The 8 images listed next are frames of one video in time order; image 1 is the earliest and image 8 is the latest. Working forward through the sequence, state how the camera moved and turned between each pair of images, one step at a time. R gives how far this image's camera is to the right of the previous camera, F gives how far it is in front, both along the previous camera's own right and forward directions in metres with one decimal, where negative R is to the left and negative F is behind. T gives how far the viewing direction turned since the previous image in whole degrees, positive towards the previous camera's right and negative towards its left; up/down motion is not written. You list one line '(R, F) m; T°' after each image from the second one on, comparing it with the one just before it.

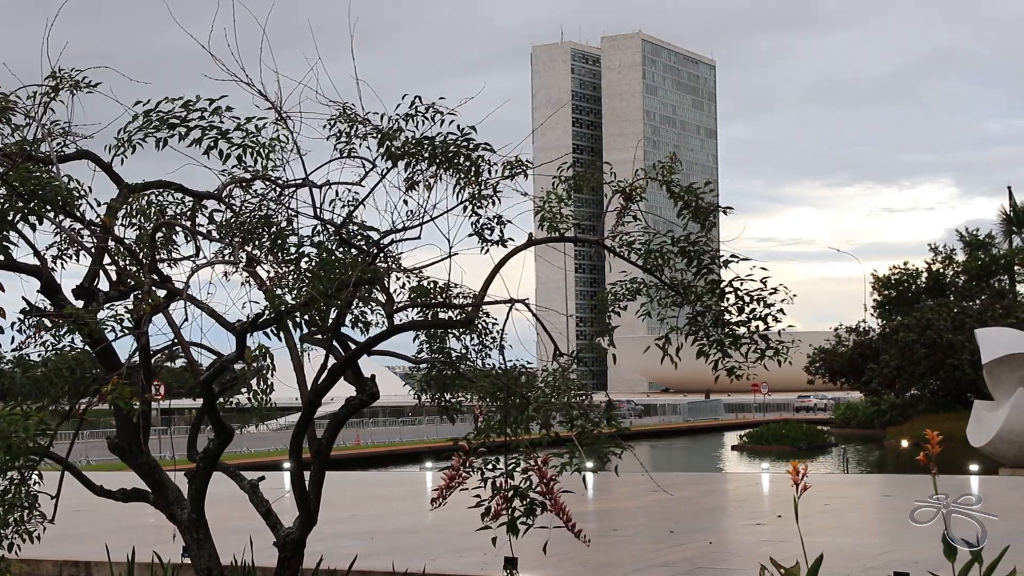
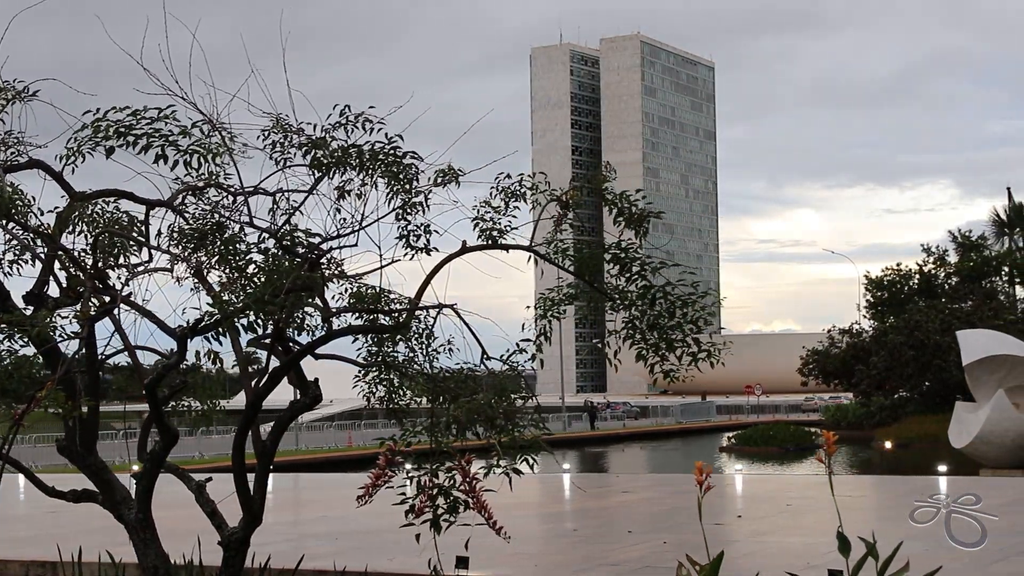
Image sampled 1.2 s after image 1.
(+0.3, -0.2) m; 0°
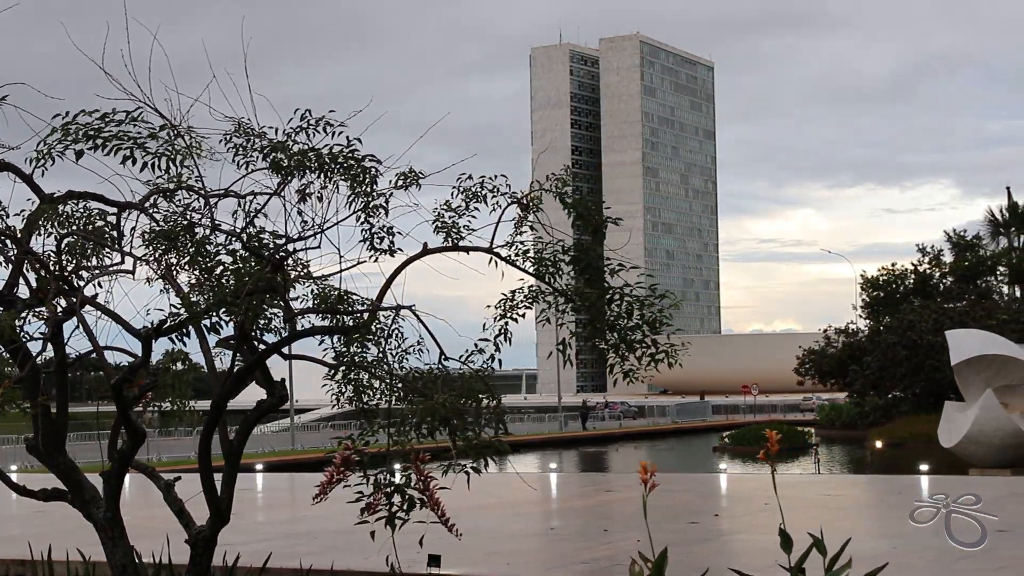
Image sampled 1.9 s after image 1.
(+0.2, -0.1) m; 0°
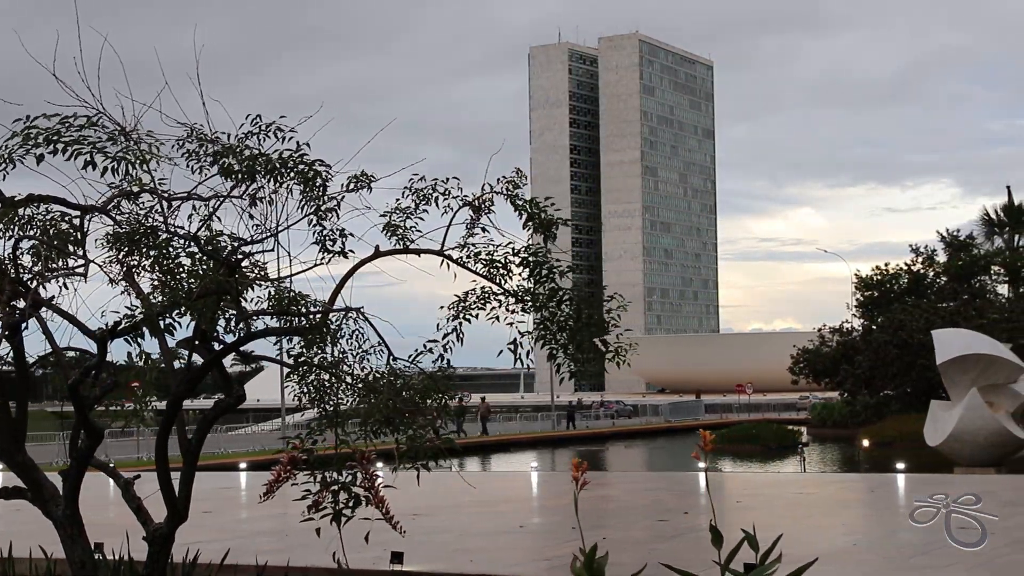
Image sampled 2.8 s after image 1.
(+0.3, -0.1) m; 0°
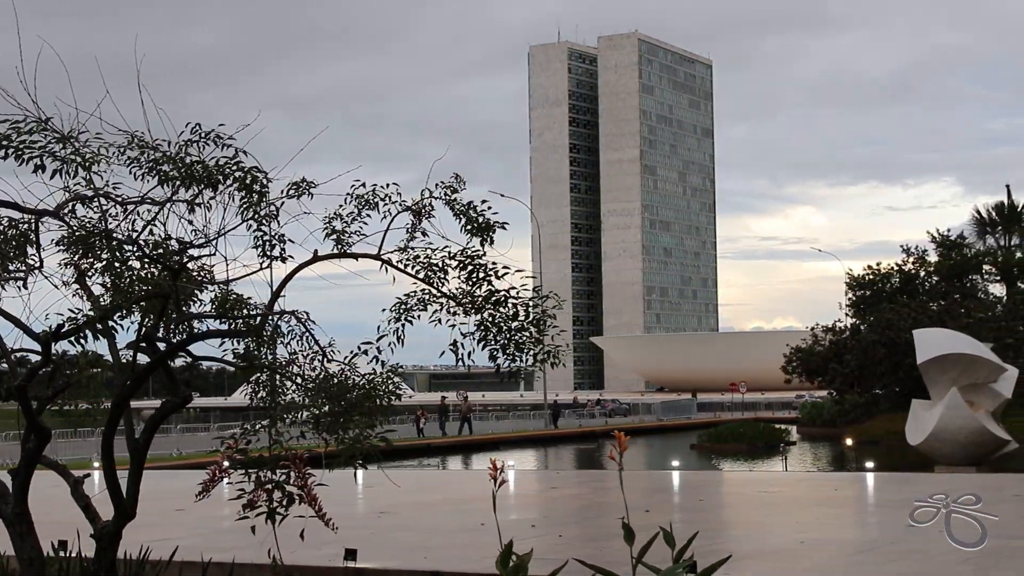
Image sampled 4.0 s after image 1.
(+0.4, -0.2) m; 0°
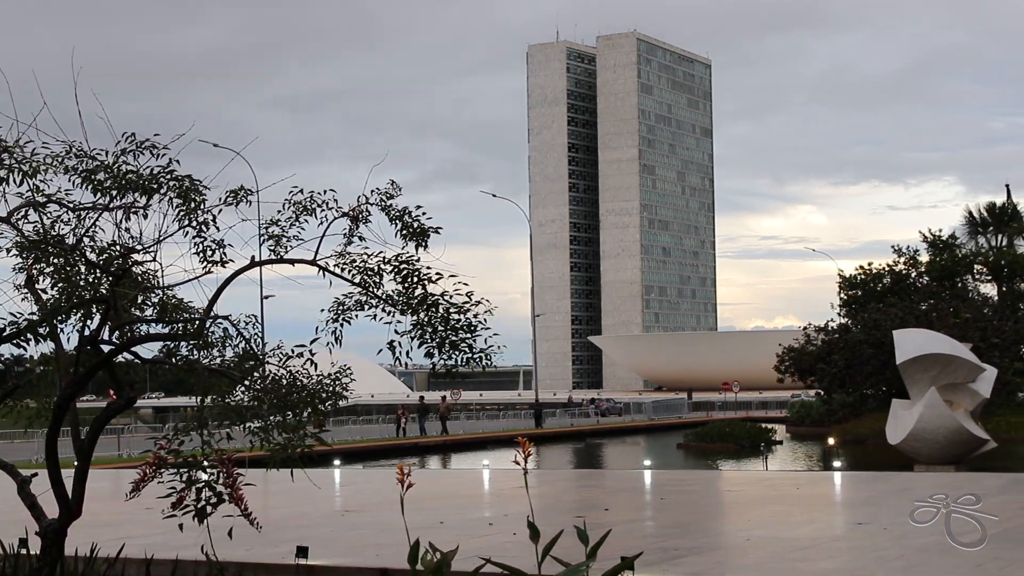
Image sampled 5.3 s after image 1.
(+0.4, -0.2) m; 0°
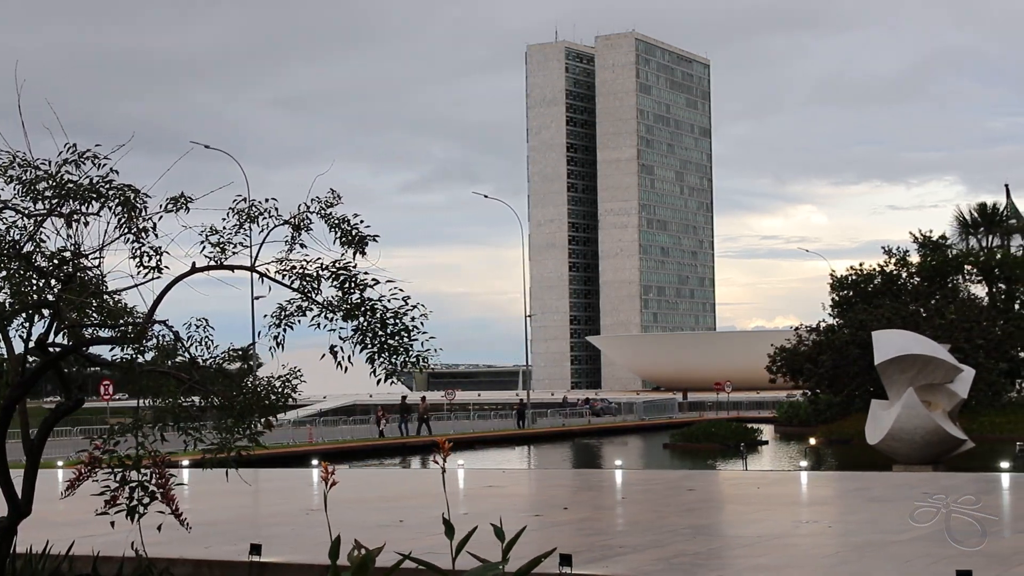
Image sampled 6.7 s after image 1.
(+0.4, -0.2) m; 0°
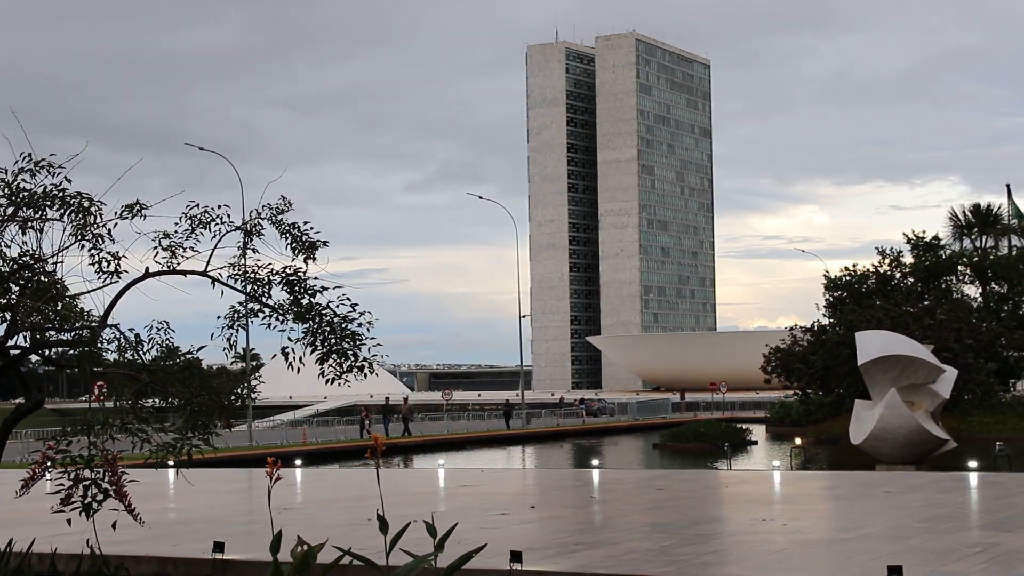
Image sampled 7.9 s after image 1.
(+0.4, -0.2) m; 0°
